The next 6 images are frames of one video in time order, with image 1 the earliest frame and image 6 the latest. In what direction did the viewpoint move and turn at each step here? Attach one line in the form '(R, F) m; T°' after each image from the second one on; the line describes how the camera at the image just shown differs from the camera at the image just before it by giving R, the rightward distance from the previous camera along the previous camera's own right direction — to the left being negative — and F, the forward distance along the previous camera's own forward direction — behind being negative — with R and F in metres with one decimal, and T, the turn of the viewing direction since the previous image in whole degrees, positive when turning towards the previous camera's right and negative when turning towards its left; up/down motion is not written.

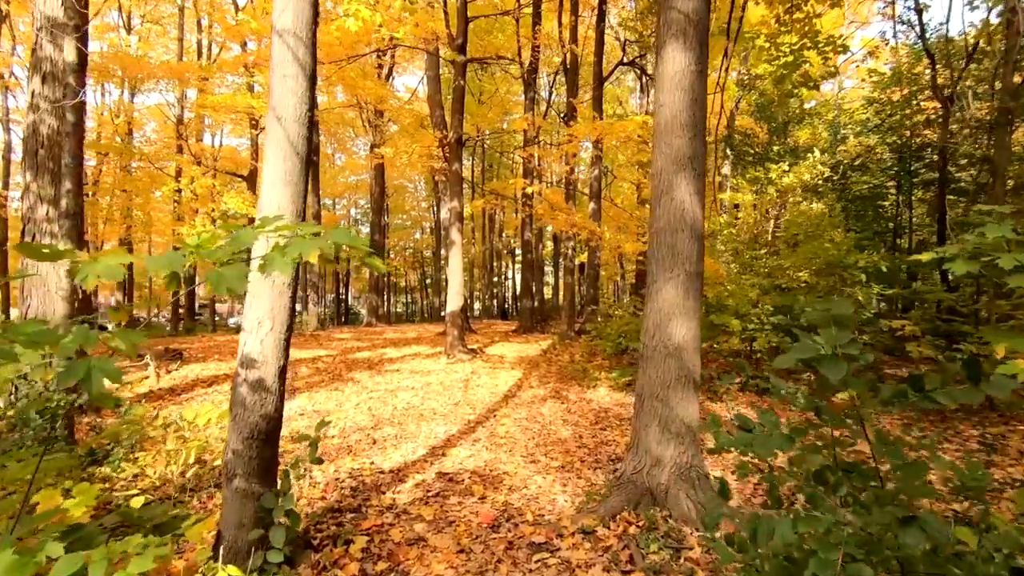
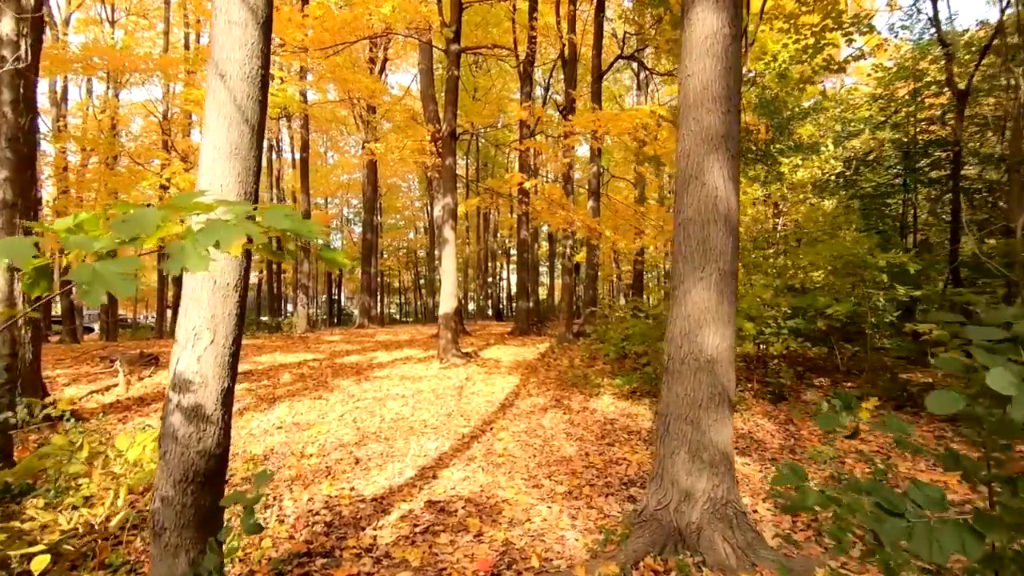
(0.0, +0.6) m; +1°
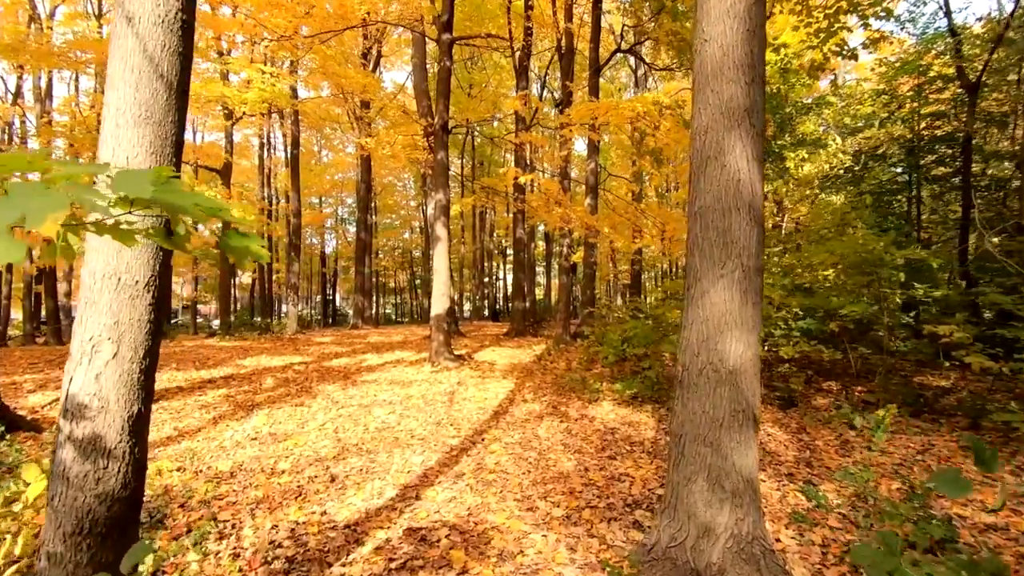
(0.0, +0.5) m; 0°
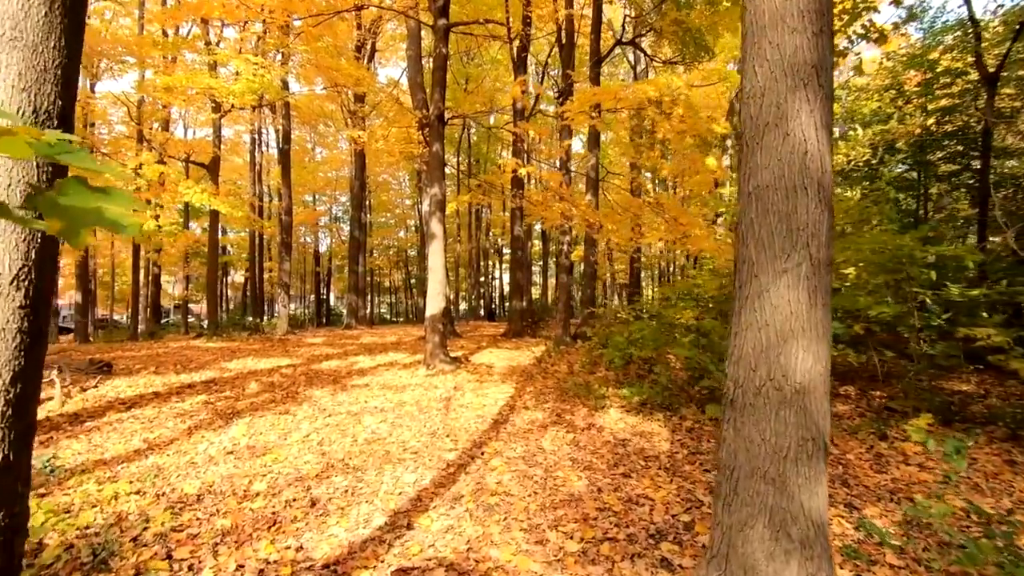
(-0.1, +0.5) m; +1°
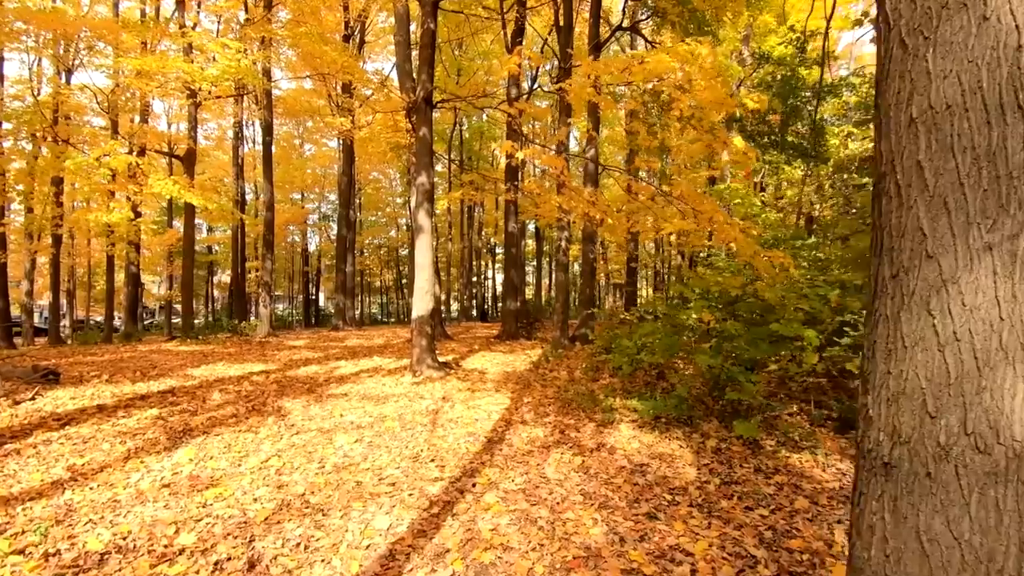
(0.0, +0.9) m; +1°
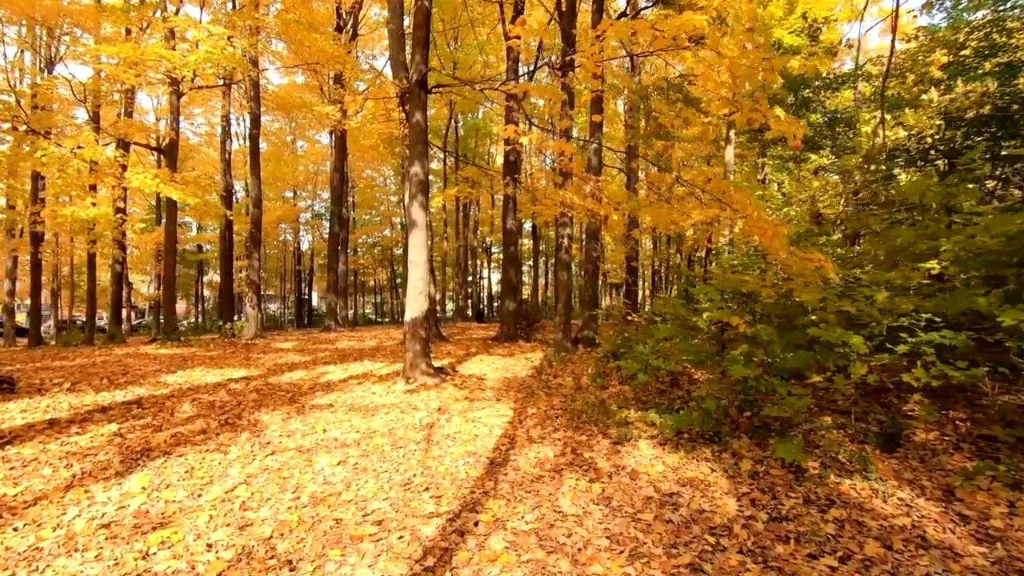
(-0.1, +0.7) m; +1°
